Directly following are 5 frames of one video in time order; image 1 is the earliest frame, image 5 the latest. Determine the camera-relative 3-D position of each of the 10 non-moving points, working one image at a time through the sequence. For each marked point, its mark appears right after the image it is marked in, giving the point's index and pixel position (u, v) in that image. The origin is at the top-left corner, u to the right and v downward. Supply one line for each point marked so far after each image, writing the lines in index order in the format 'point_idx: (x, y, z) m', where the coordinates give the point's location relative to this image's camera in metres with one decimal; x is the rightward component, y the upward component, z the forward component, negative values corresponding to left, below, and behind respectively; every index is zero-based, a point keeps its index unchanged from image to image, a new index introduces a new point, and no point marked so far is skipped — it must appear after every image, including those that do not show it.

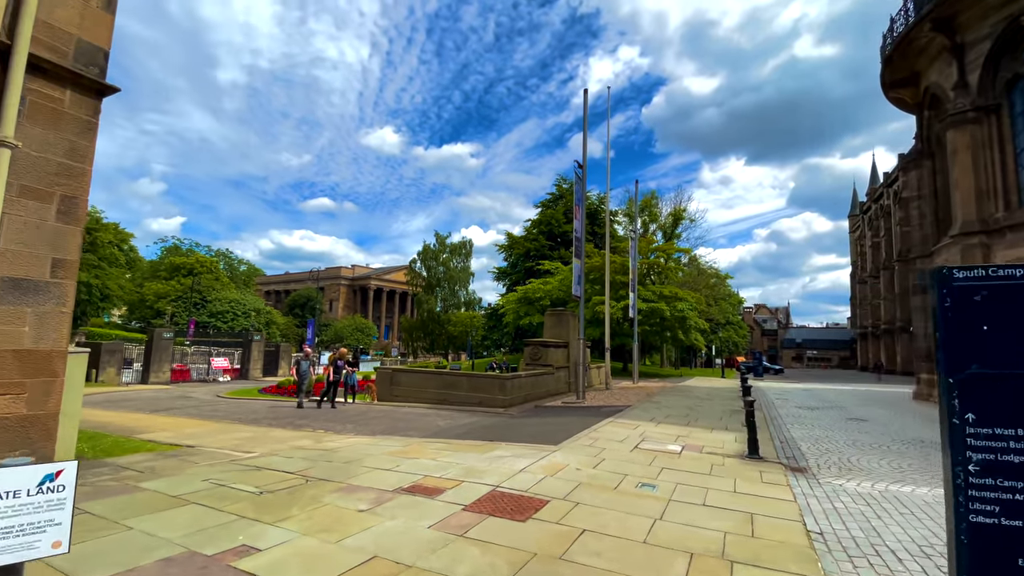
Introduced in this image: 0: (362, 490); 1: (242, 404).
0: (-1.8, -2.4, +5.7) m
1: (-9.1, -3.9, +15.9) m
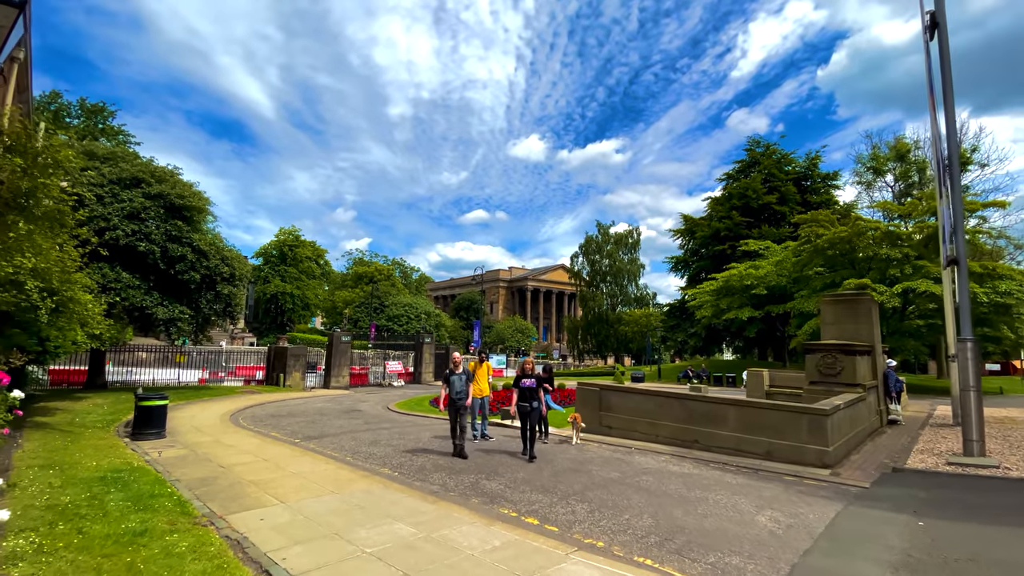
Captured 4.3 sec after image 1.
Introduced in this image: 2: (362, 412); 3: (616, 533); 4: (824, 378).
0: (+1.1, -1.8, -0.3) m
1: (-2.6, -3.6, +11.6) m
2: (-5.4, -4.5, +17.0) m
3: (+1.2, -2.9, +5.6) m
4: (+8.4, -2.5, +12.8) m
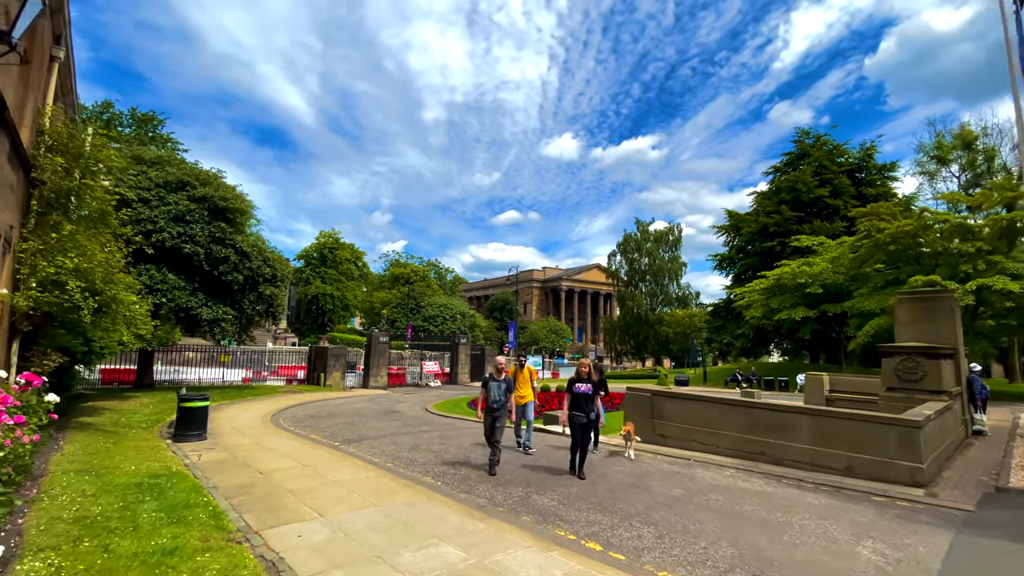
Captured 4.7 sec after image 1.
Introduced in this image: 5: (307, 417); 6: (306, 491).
0: (+1.3, -1.8, -1.1) m
1: (-1.5, -3.5, +11.1) m
2: (-3.9, -4.4, +16.7) m
3: (+1.9, -2.8, +4.8) m
4: (+9.5, -2.4, +11.6) m
5: (-6.6, -4.2, +15.2) m
6: (-3.0, -3.0, +6.9) m
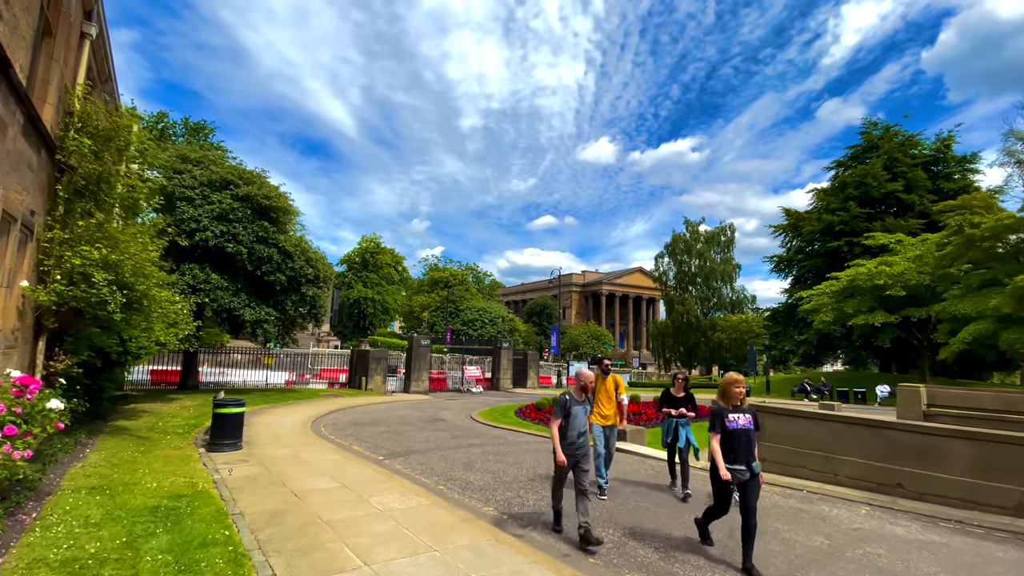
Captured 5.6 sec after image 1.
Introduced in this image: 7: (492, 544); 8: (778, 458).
0: (+1.7, -1.5, -2.6) m
1: (-0.1, -3.4, +9.8) m
2: (-2.2, -4.4, +15.5) m
3: (+2.7, -2.6, +3.2) m
4: (+10.9, -2.3, +9.3) m
5: (-4.9, -4.1, +14.2) m
6: (-2.0, -2.8, +5.7) m
7: (-0.2, -2.8, +5.1) m
8: (+5.1, -3.2, +9.0) m
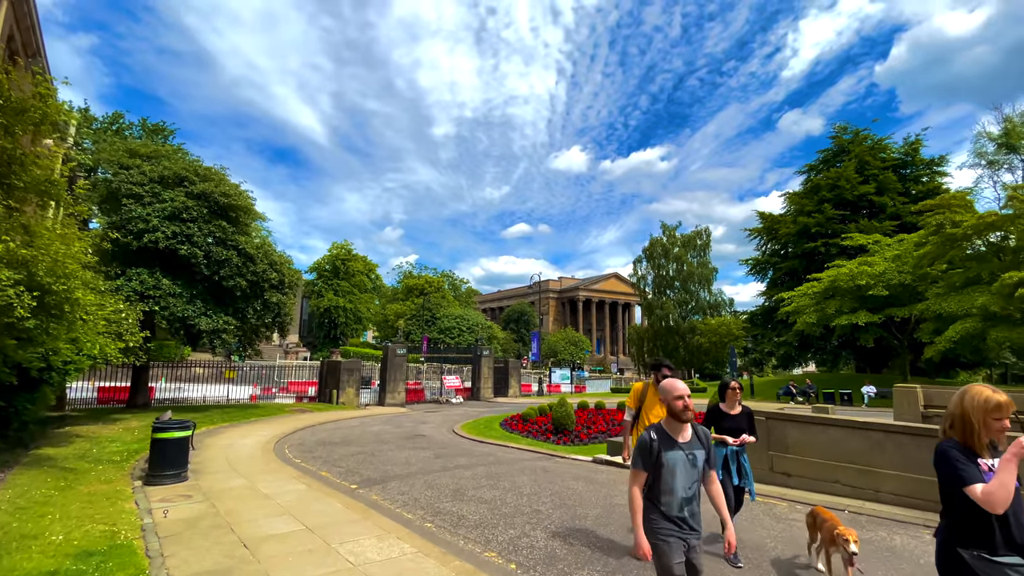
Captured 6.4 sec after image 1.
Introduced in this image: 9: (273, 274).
0: (+2.3, -1.3, -3.7) m
1: (-0.2, -3.4, +8.5) m
2: (-2.5, -4.5, +14.1) m
3: (+3.0, -2.4, +2.1) m
4: (+10.8, -2.1, +8.7) m
5: (-5.2, -4.2, +12.7) m
6: (-1.8, -2.7, +4.3) m
7: (-0.1, -2.7, +3.9) m
8: (+5.0, -3.1, +8.0) m
9: (-10.0, +0.6, +19.7) m
